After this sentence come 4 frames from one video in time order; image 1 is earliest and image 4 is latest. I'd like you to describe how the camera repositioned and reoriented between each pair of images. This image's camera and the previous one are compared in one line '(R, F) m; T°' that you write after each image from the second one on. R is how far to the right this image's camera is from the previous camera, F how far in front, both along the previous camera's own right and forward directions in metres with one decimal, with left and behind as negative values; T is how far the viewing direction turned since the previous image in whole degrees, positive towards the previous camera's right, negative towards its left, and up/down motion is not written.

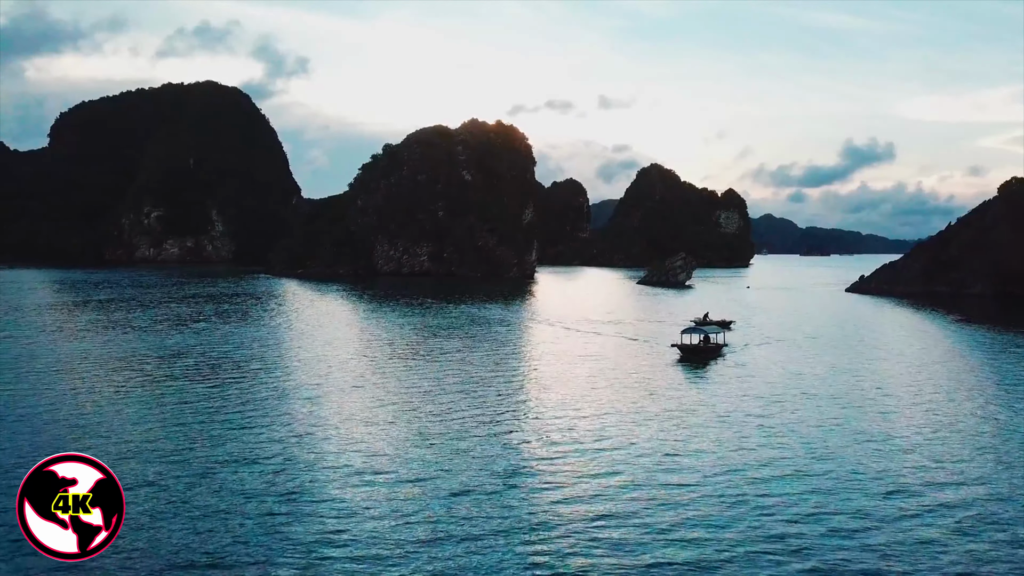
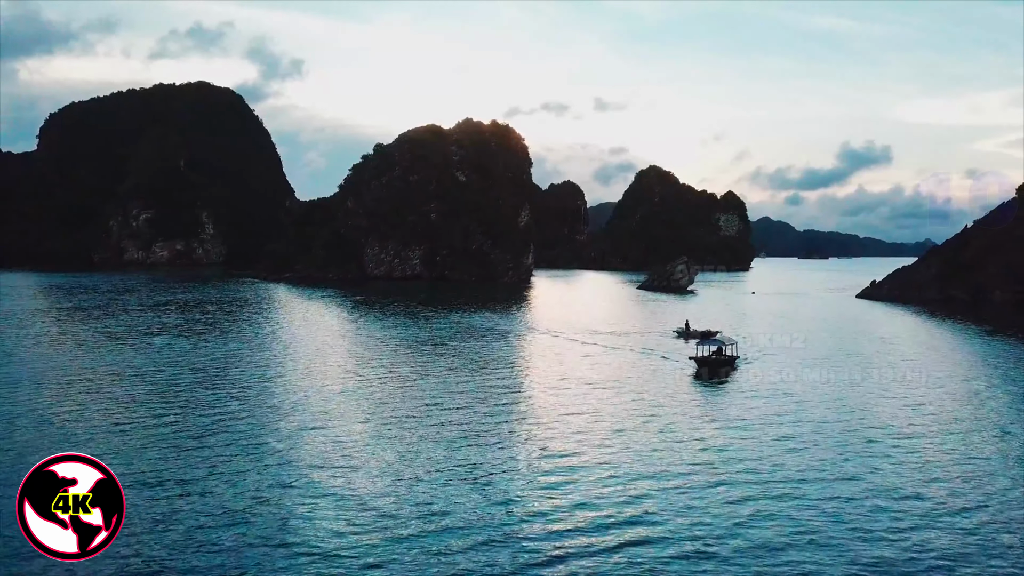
(-0.4, +0.2) m; 0°
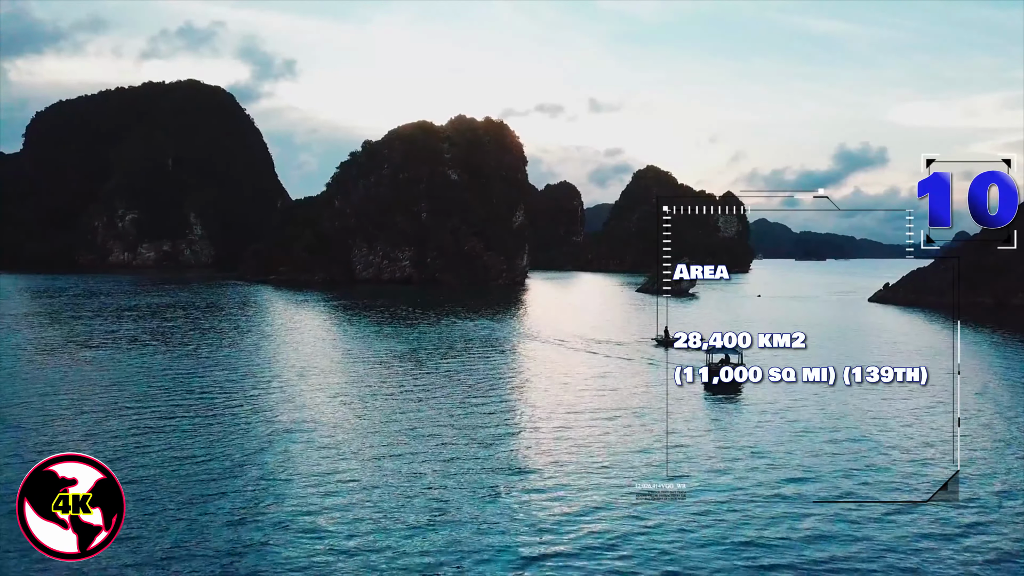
(-0.6, -0.2) m; 0°
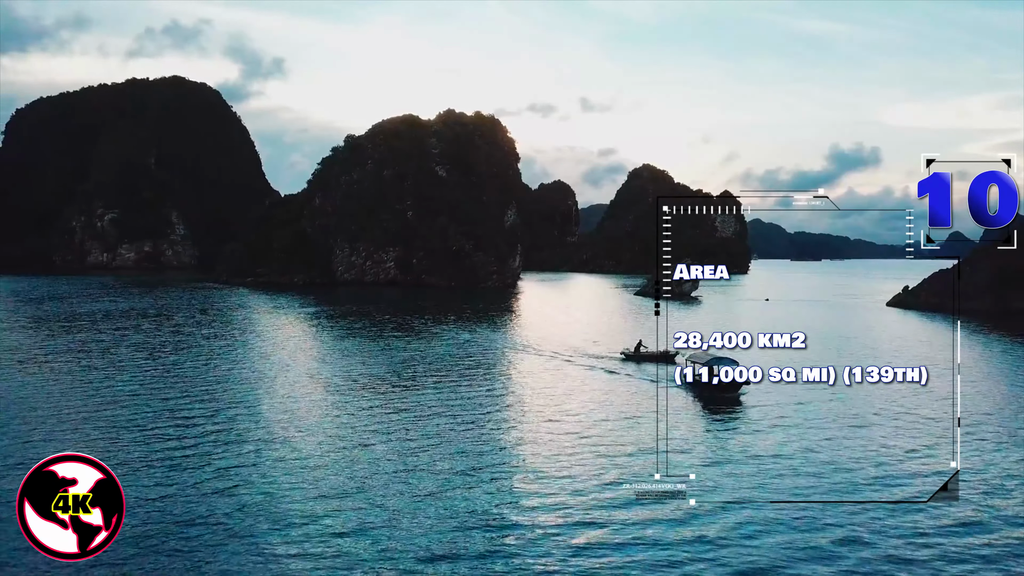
(-0.9, -0.1) m; 0°
